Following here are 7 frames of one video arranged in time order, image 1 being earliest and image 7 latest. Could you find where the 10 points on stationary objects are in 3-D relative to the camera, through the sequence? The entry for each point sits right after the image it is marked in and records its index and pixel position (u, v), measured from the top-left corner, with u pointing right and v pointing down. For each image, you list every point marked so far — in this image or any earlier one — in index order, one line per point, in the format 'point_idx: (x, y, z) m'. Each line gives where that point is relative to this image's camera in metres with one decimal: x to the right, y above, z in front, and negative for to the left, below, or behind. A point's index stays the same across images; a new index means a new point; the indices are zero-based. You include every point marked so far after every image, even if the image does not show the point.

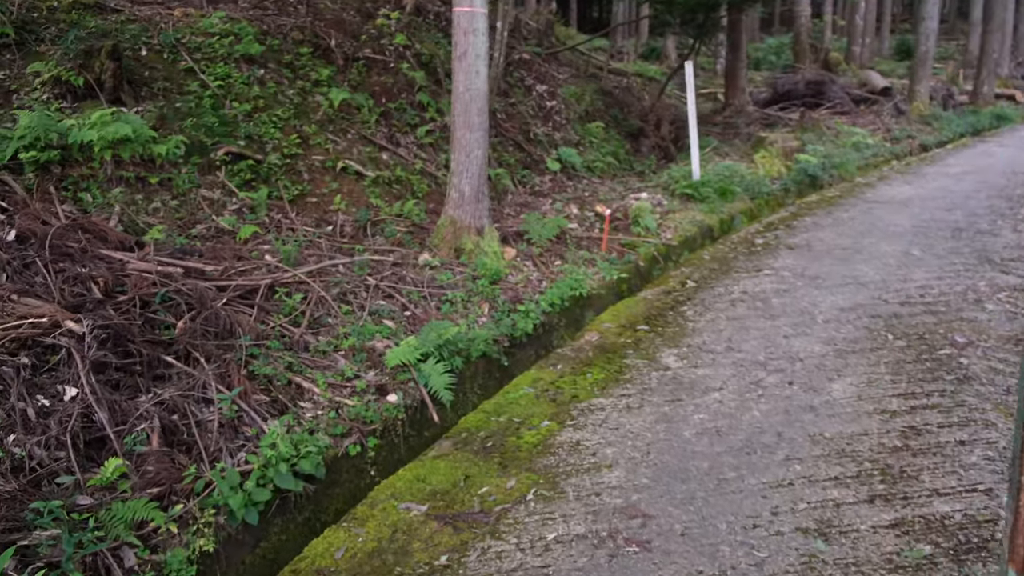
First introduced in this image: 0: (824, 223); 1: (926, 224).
0: (+2.7, +0.6, +7.2) m
1: (+3.4, +0.5, +6.8) m
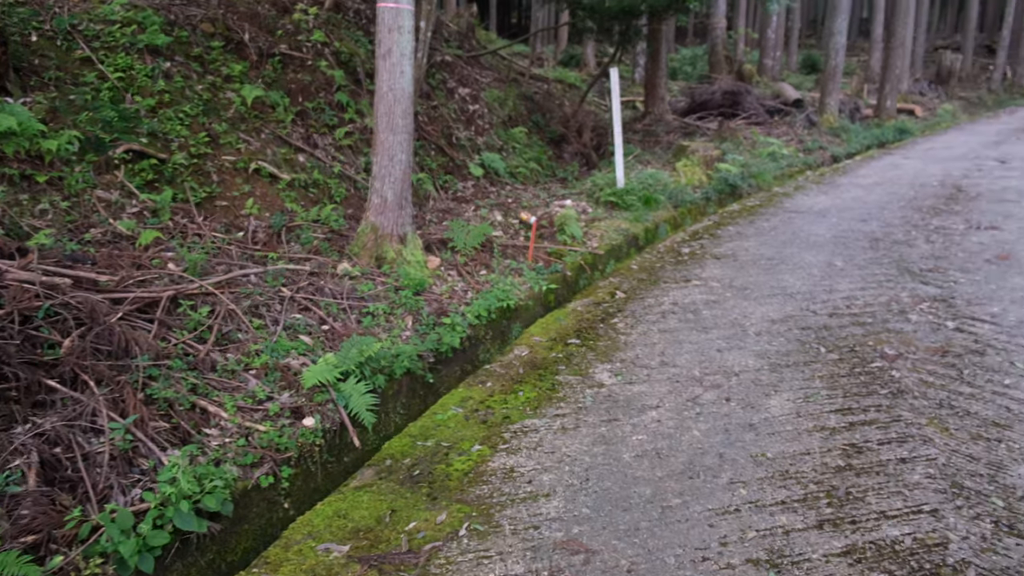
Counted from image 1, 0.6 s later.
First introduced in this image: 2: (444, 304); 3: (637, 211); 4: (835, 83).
0: (+2.0, +0.5, +7.2) m
1: (+2.8, +0.5, +6.9) m
2: (-0.4, -0.1, +4.9) m
3: (+1.2, +0.7, +7.8) m
4: (+5.7, +3.6, +14.6) m
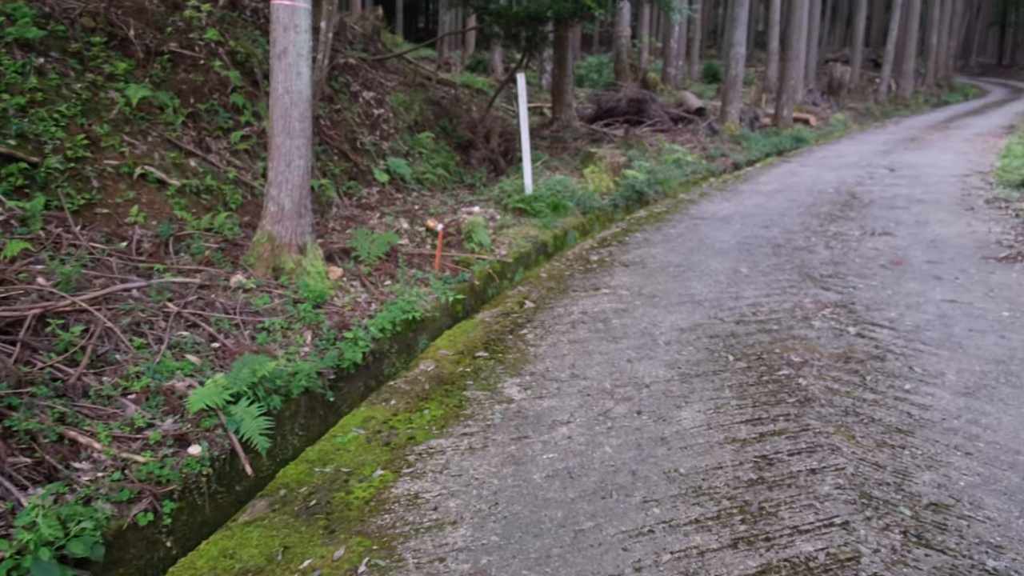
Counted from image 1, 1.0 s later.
0: (+1.2, +0.4, +7.2) m
1: (+2.0, +0.4, +7.0) m
2: (-0.9, -0.2, +4.6) m
3: (+0.3, +0.6, +7.8) m
4: (+4.0, +3.5, +14.9) m
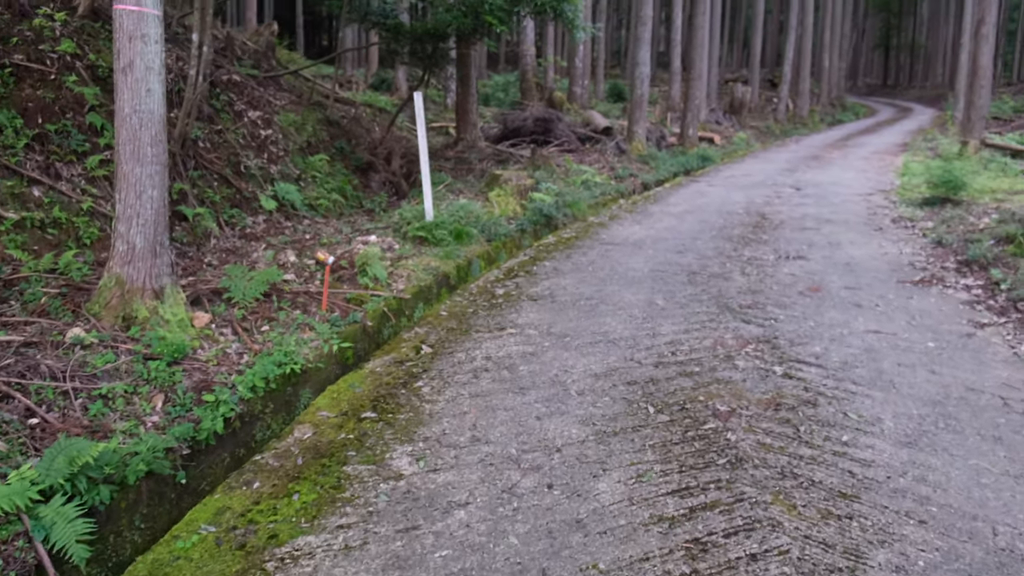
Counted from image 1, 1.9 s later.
0: (+0.4, +0.2, +6.7) m
1: (+1.2, +0.2, +6.7) m
2: (-1.4, -0.4, +4.0) m
3: (-0.6, +0.4, +7.2) m
4: (+2.3, +3.2, +14.8) m
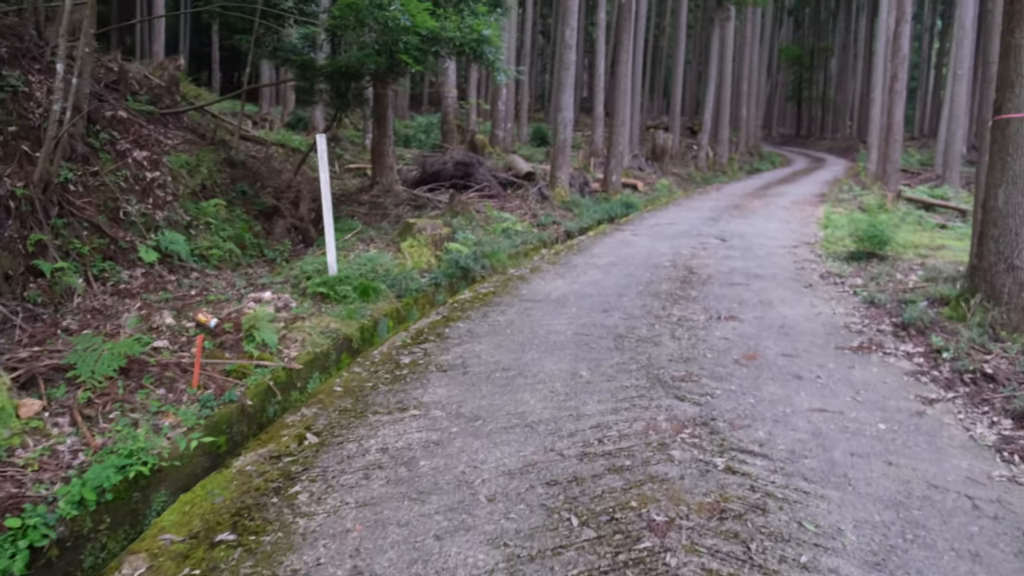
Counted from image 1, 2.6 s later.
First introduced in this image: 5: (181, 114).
0: (-0.2, -0.3, +6.1) m
1: (+0.5, -0.3, +6.1) m
2: (-1.9, -0.7, +3.1) m
3: (-1.3, -0.1, +6.5) m
4: (+0.9, +2.3, +14.5) m
5: (-4.7, +2.5, +11.8) m
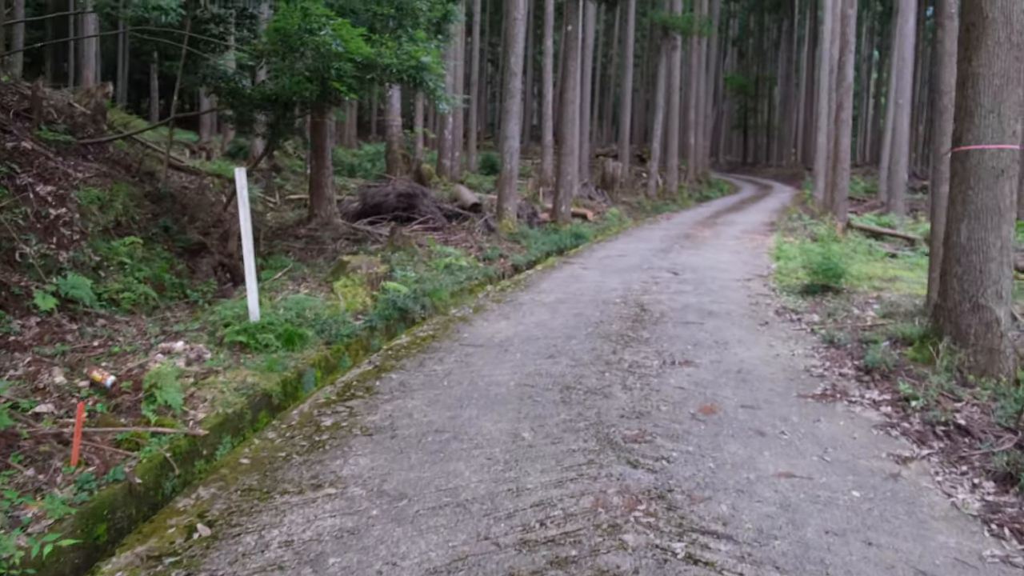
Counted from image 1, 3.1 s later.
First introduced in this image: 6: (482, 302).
0: (-0.7, -0.6, +5.6) m
1: (+0.1, -0.6, +5.6) m
2: (-2.1, -1.0, +2.5) m
3: (-1.7, -0.5, +5.9) m
4: (0.0, +1.7, +14.0) m
5: (-5.5, +1.9, +11.1) m
6: (-0.3, -0.1, +9.0) m
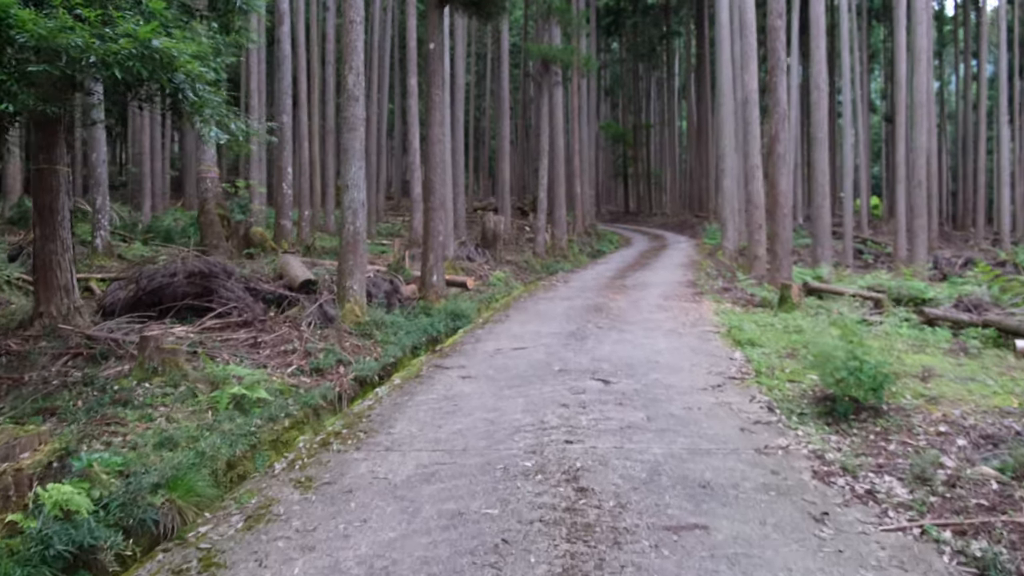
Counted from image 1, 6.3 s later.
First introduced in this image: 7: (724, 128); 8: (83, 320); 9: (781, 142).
0: (-1.2, -1.4, +1.3) m
1: (-0.4, -1.3, +1.5) m
2: (-2.2, -1.6, -1.9) m
3: (-2.3, -1.3, +1.5) m
4: (-1.8, +0.4, +10.0) m
5: (-6.9, +0.5, +6.2) m
6: (-1.3, -1.1, +4.8) m
7: (+5.1, +3.9, +19.8) m
8: (-4.2, -0.3, +8.0) m
9: (+4.3, +2.4, +13.3) m
